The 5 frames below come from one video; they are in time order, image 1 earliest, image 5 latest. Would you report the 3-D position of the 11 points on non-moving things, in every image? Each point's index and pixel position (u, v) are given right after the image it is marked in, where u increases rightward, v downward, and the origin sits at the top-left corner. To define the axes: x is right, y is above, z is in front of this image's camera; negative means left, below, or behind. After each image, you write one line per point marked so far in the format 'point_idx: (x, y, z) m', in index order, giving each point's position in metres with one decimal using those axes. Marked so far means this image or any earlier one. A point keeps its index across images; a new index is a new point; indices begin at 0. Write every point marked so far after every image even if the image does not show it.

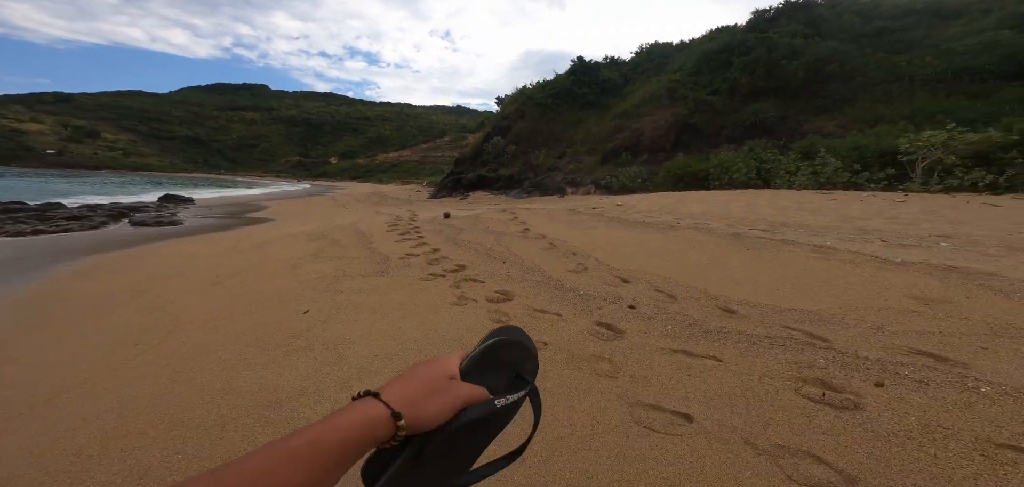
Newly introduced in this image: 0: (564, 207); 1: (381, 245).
0: (+1.1, +0.8, +7.8) m
1: (-2.0, 0.0, +5.7) m
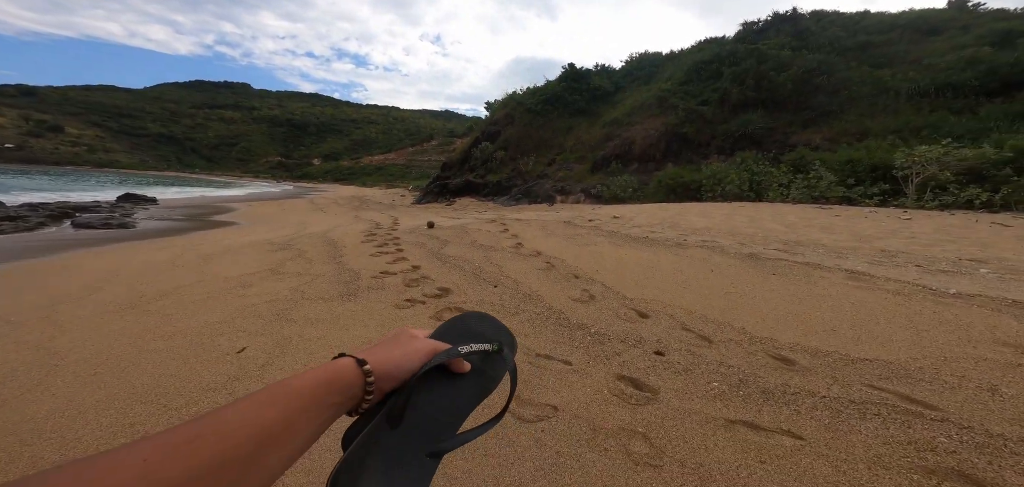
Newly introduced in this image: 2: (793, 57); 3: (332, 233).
0: (+0.8, +0.5, +7.3) m
1: (-2.2, -0.2, +5.0) m
2: (+9.9, +6.5, +13.0) m
3: (-3.9, +0.3, +8.0) m
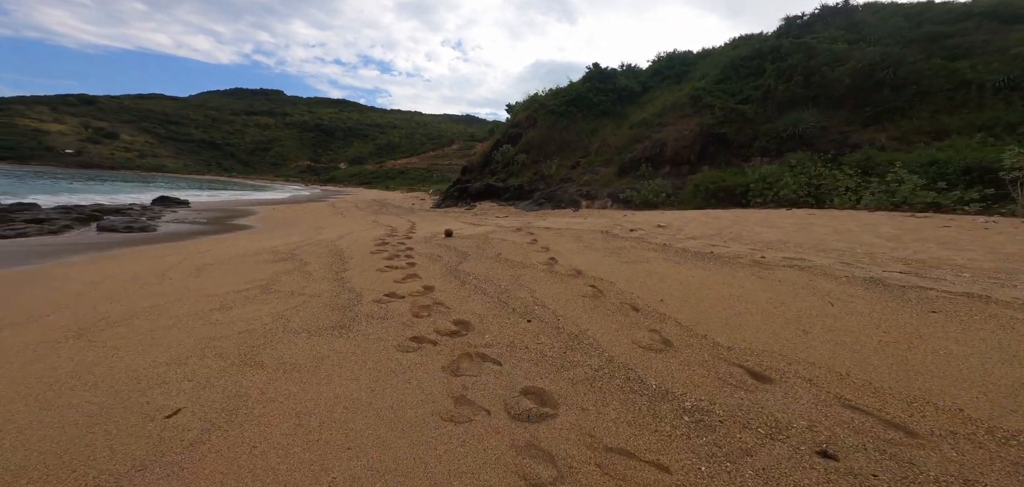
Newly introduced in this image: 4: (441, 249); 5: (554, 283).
0: (+1.3, +0.3, +6.4) m
1: (-1.8, -0.4, +4.2) m
2: (+10.7, +6.2, +11.8) m
3: (-3.4, +0.1, +7.3) m
4: (-1.0, -0.1, +5.2) m
5: (+0.4, -0.4, +3.5) m
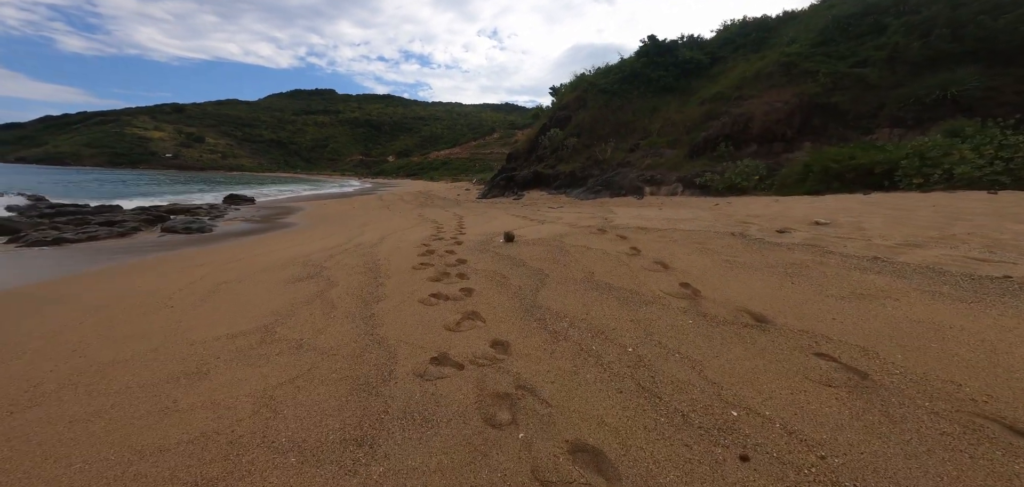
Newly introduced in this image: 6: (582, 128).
0: (+2.3, +0.3, +4.7) m
1: (-1.0, -0.5, +2.9) m
2: (+12.2, +6.4, +8.8) m
3: (-2.2, 0.0, +6.1) m
4: (-0.1, -0.2, +3.8) m
5: (+1.1, -0.5, +1.9) m
6: (+2.9, +4.8, +15.4) m
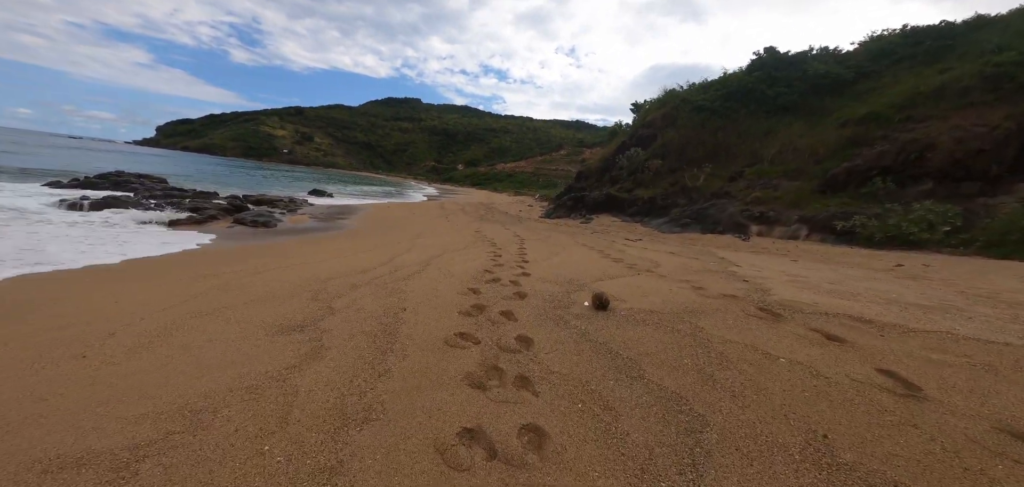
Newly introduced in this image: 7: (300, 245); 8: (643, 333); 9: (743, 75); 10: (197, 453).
0: (+3.1, -0.5, +2.6) m
1: (-0.5, -0.9, +1.4) m
2: (+14.0, +4.4, +5.4) m
3: (-1.2, -0.4, +4.8) m
4: (+0.5, -0.7, +2.1) m
5: (+1.4, -1.0, +0.1) m
6: (+5.8, +3.5, +13.3) m
7: (-4.9, -0.1, +8.5) m
8: (+0.9, -0.6, +2.5) m
9: (+8.6, +6.2, +13.6) m
10: (-1.3, -0.9, +1.5) m
